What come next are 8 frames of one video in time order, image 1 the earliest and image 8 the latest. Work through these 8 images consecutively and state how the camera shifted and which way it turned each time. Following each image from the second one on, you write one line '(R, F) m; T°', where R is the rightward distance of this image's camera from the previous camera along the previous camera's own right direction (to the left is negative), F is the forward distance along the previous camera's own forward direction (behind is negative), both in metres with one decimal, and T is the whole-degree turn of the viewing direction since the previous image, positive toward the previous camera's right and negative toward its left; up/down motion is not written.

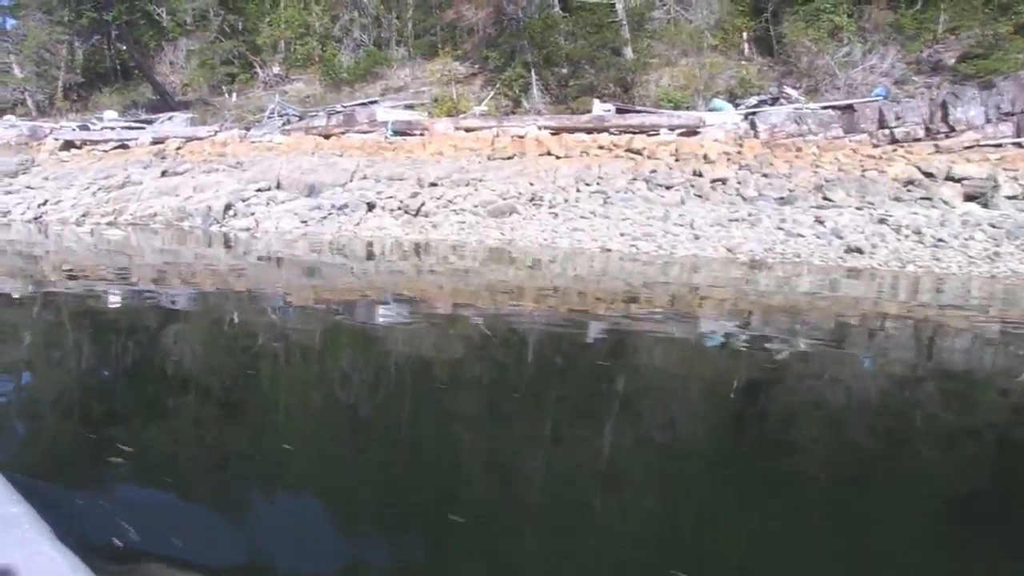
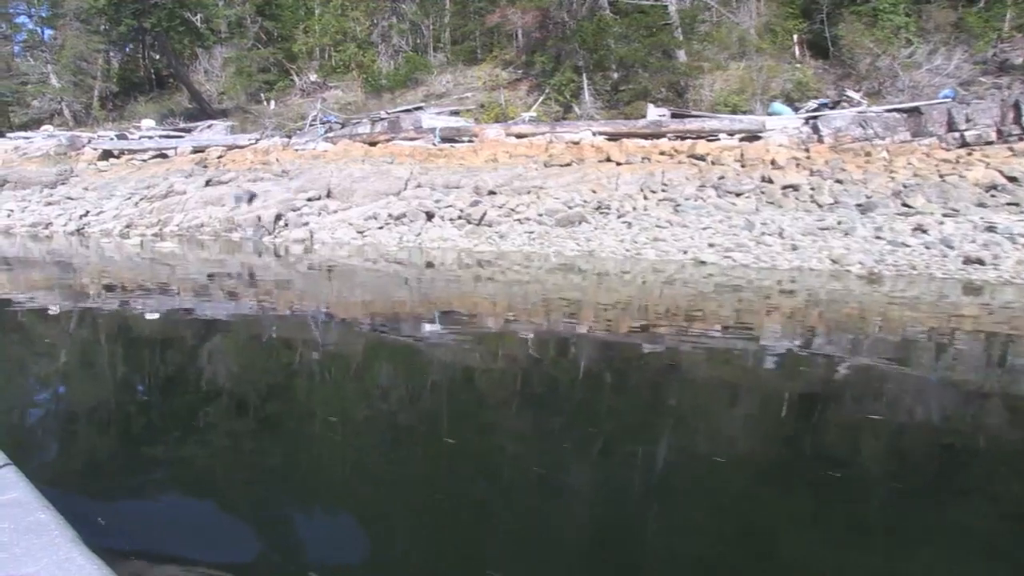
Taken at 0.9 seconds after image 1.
(-0.4, +0.5) m; -1°
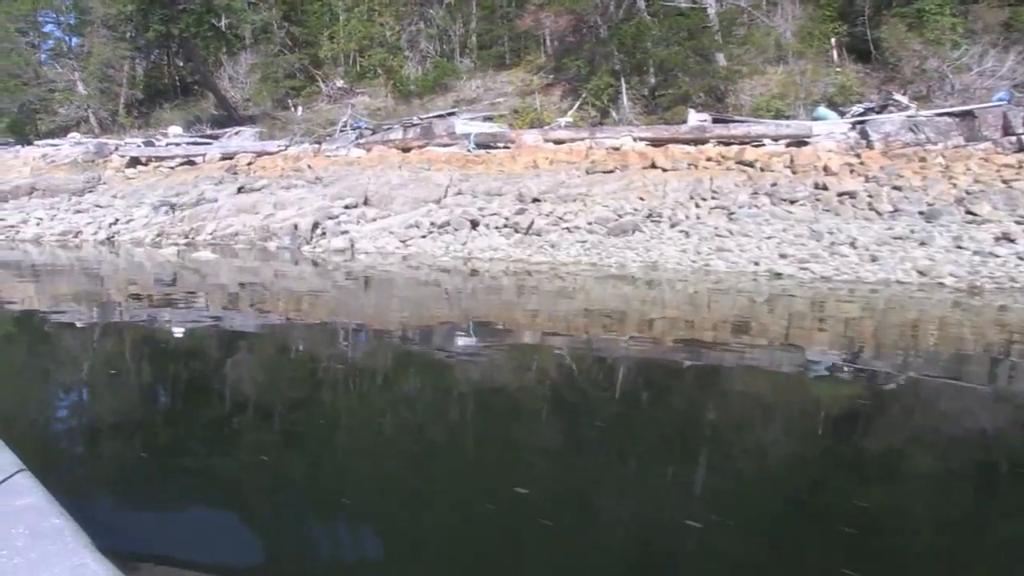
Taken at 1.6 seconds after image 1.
(-0.3, +0.4) m; -1°
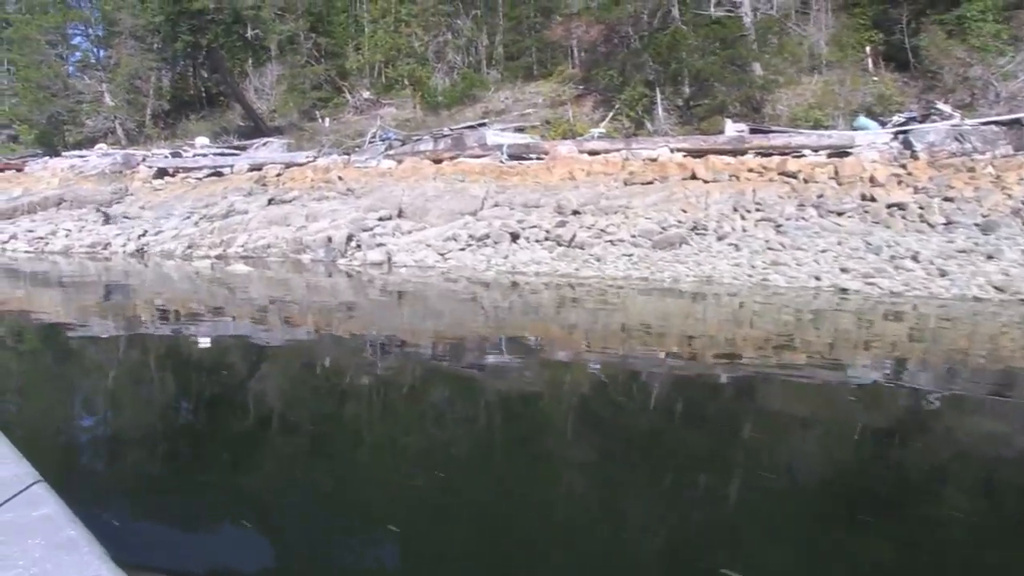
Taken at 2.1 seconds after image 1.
(-0.2, +0.3) m; -1°
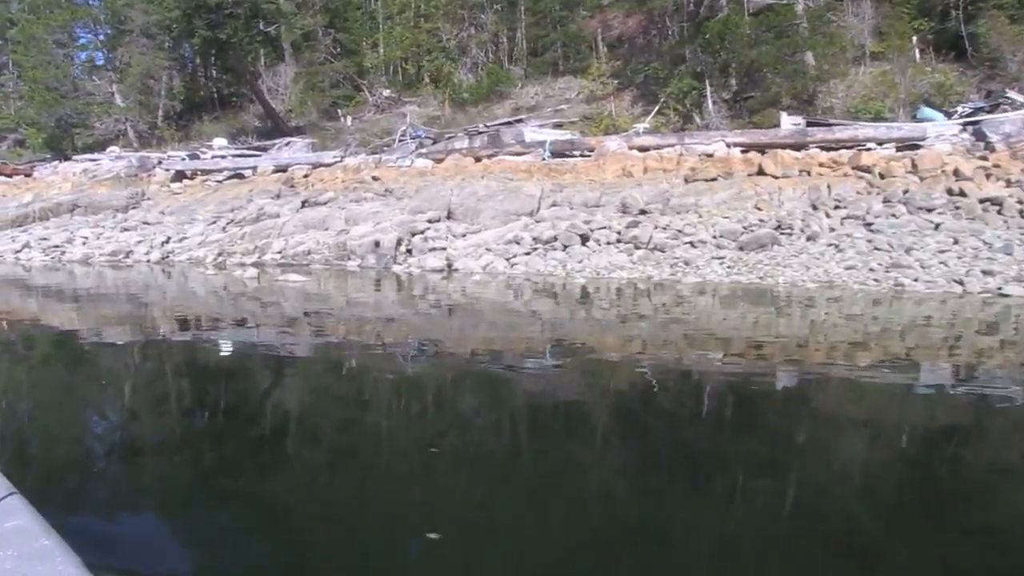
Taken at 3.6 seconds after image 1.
(-0.5, +0.8) m; 0°
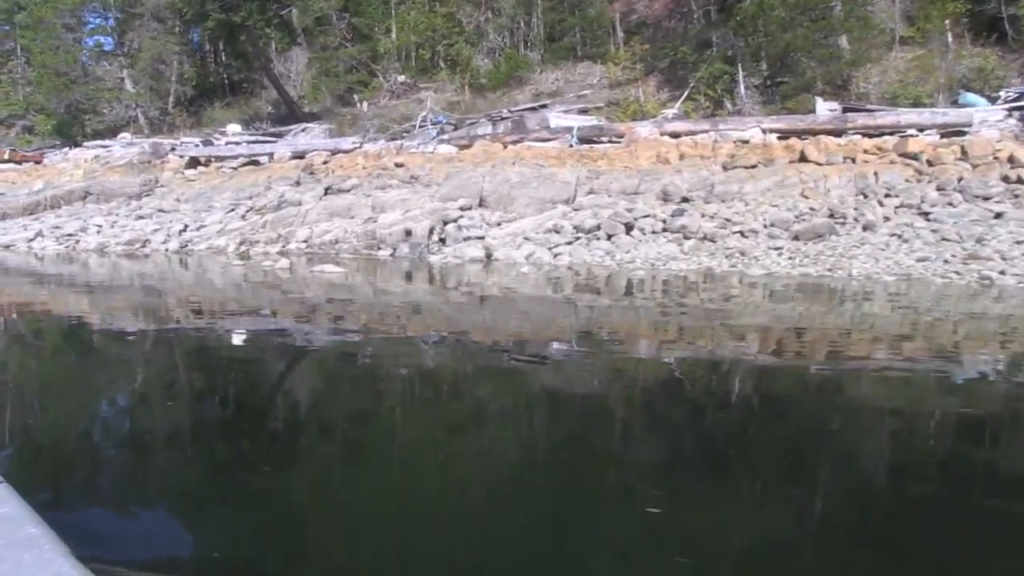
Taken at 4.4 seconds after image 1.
(-0.3, +0.4) m; 0°
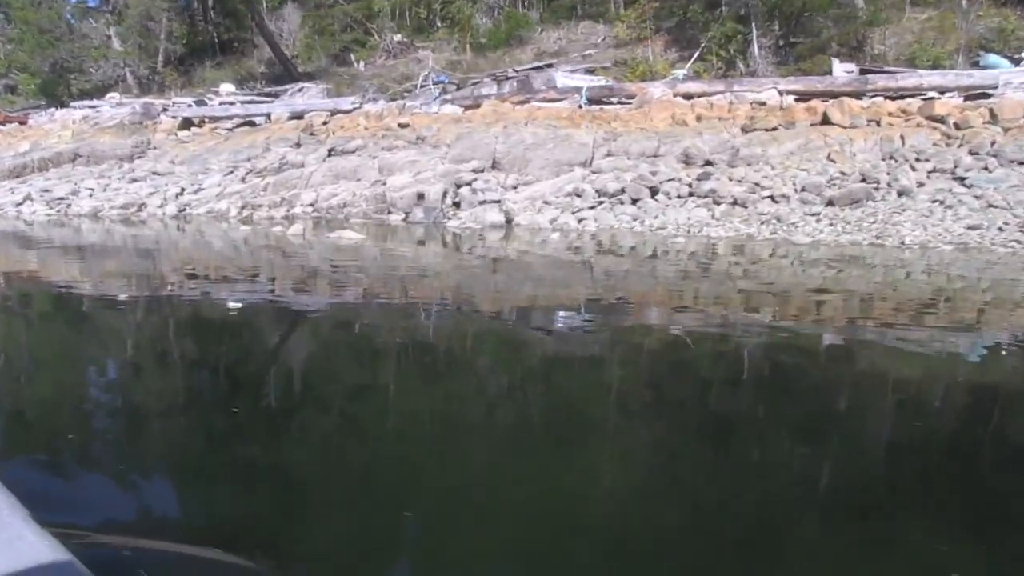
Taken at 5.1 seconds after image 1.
(-0.2, +0.3) m; +1°
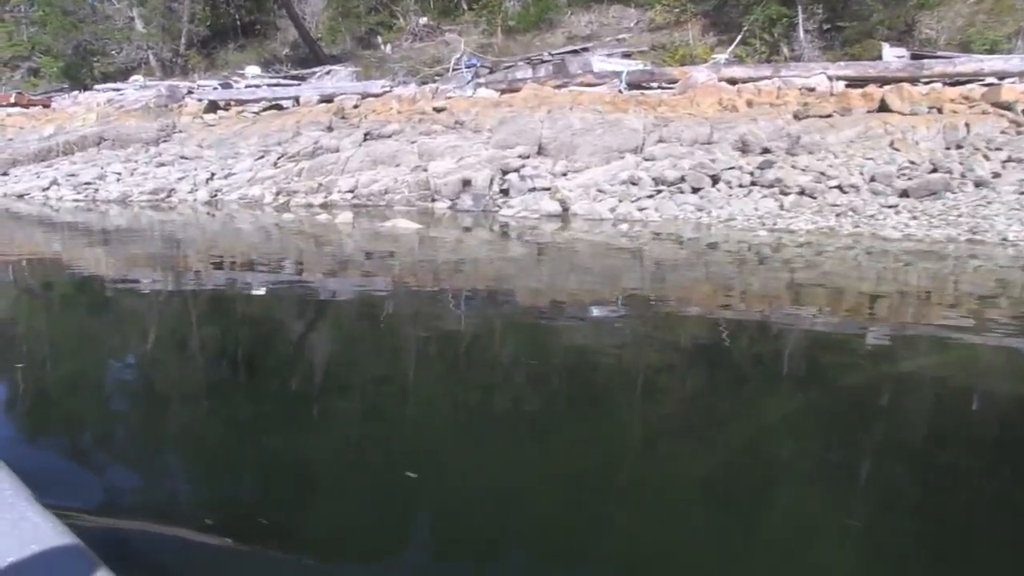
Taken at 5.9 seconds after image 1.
(-0.3, +0.4) m; -1°
